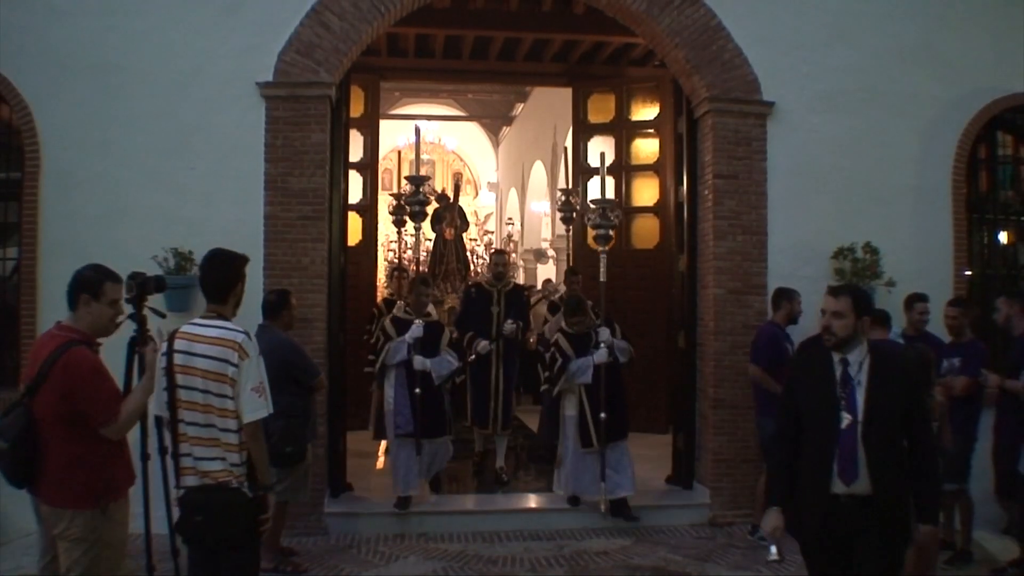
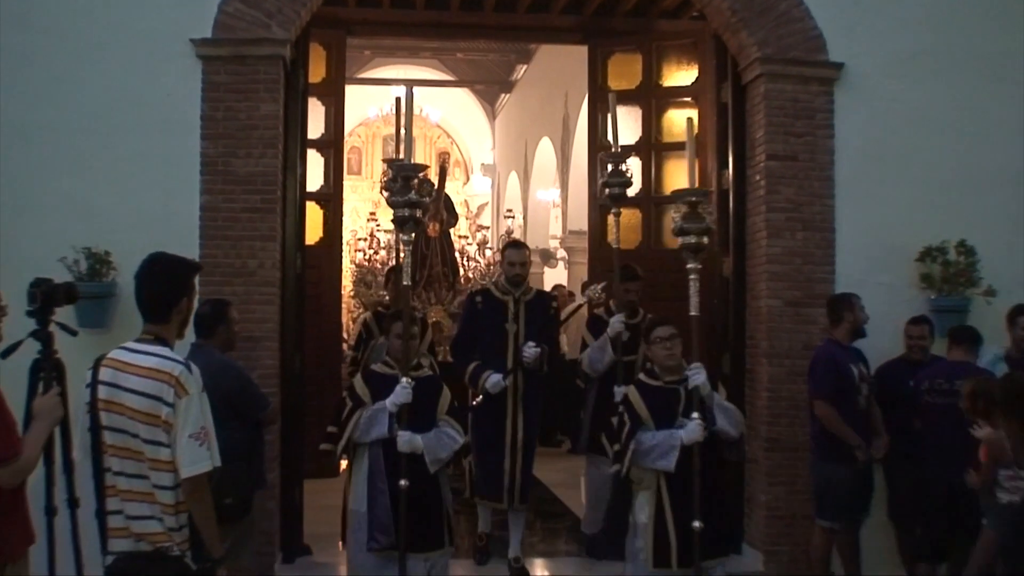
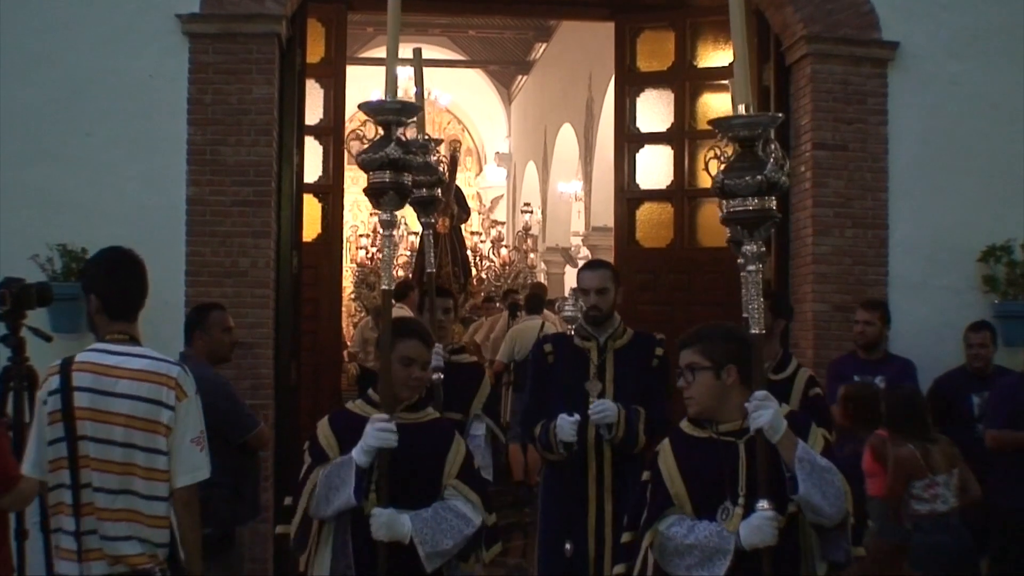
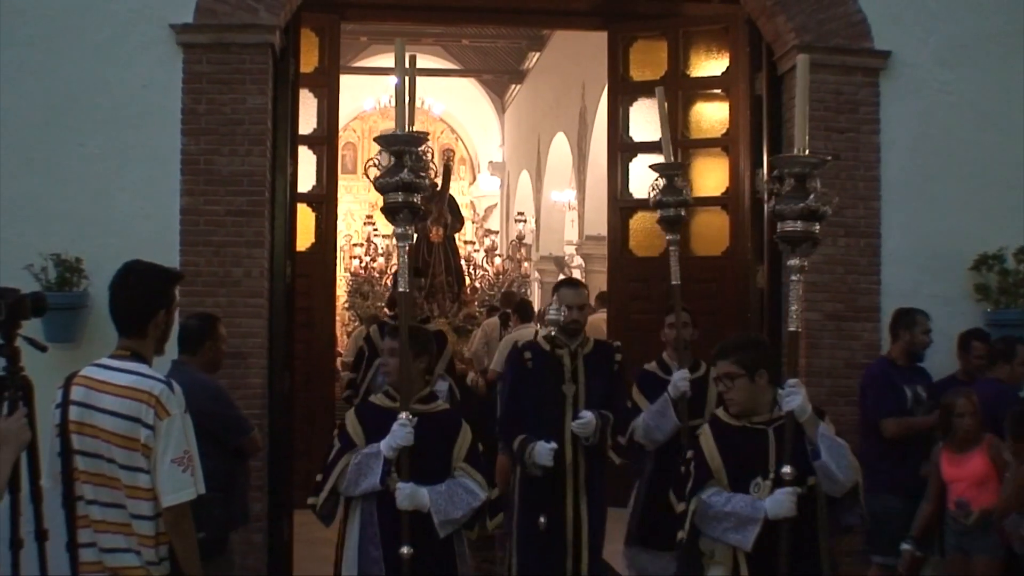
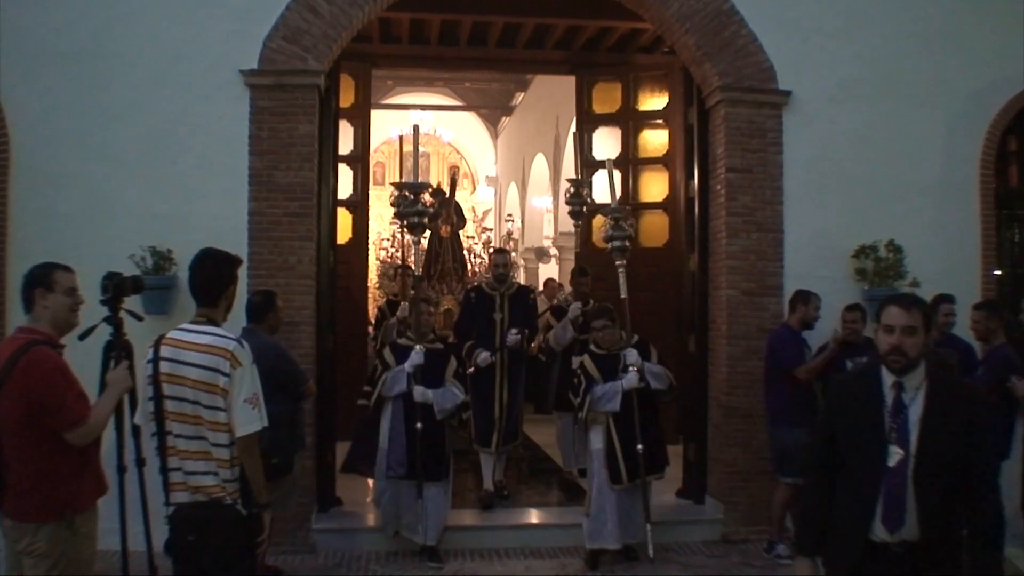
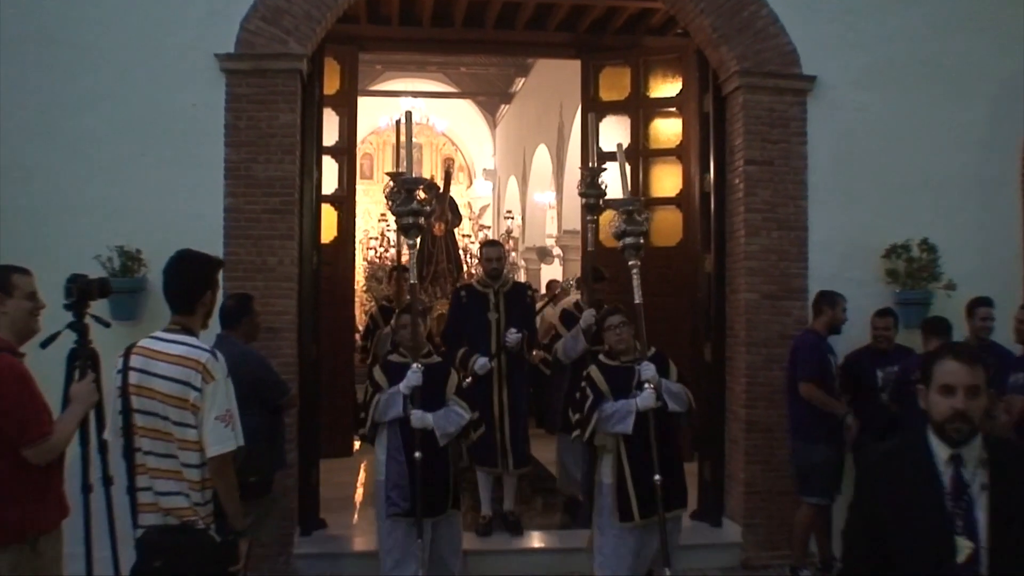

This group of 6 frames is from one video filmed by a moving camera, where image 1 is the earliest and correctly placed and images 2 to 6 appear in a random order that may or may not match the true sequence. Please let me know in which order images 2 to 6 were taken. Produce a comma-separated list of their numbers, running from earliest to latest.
5, 6, 2, 4, 3
